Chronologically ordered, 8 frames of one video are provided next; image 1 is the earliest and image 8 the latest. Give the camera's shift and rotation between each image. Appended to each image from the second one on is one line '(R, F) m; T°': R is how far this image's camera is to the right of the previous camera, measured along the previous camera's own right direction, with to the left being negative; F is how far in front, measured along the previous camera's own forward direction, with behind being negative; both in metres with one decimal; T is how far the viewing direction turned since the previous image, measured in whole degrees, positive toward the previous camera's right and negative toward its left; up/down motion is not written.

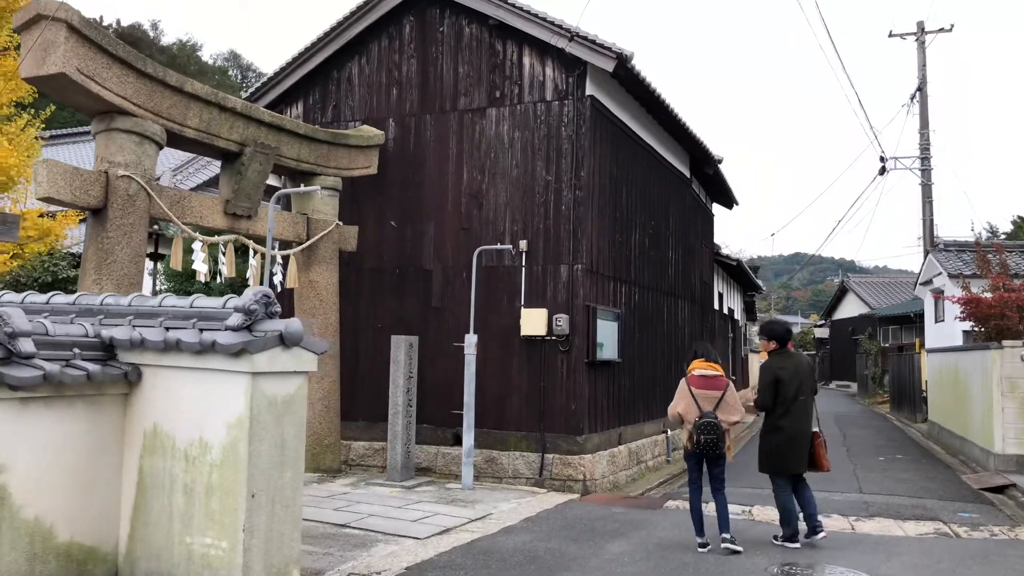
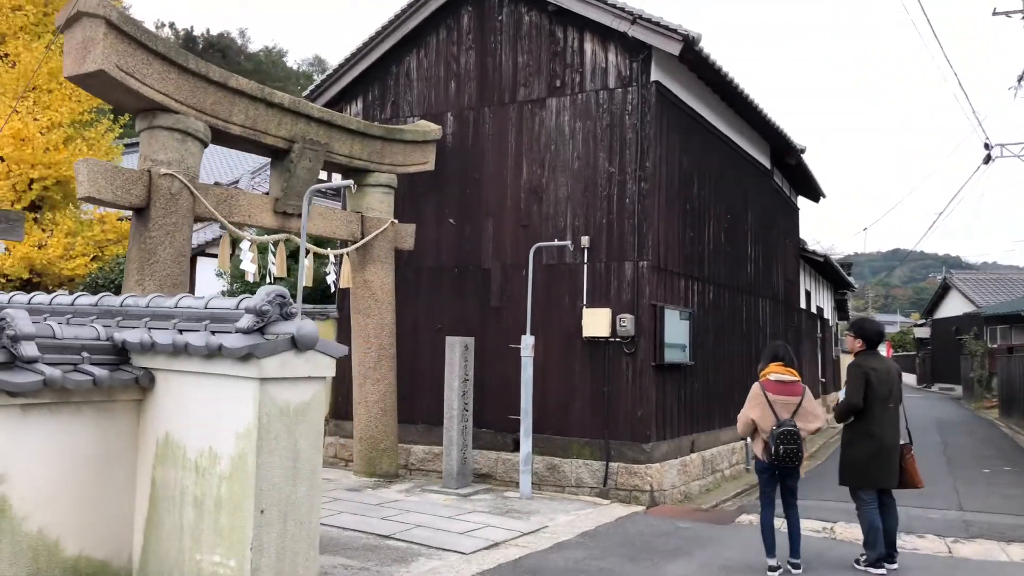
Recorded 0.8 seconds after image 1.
(+0.2, +0.4) m; -6°
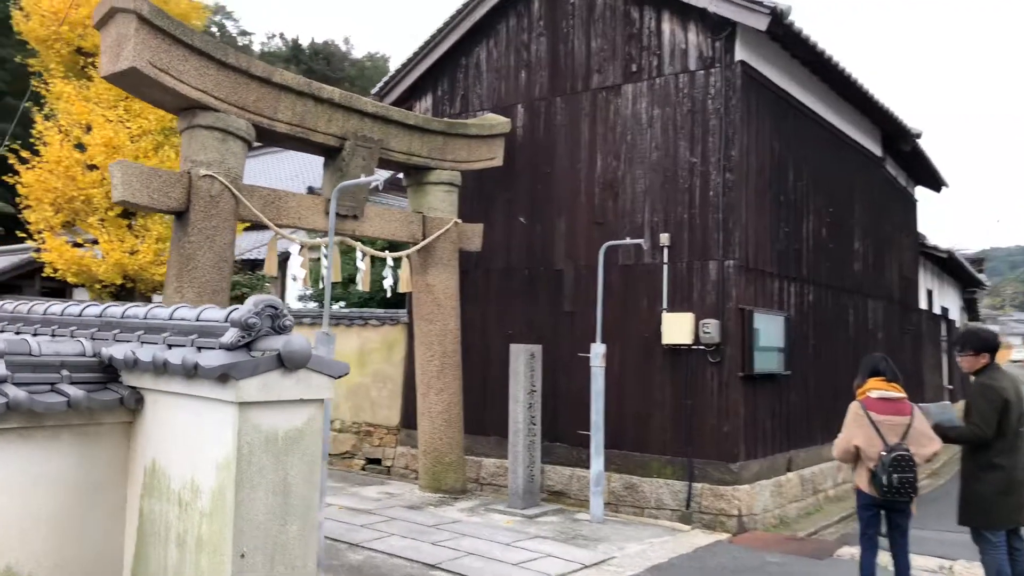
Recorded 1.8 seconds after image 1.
(+0.3, +0.6) m; -7°
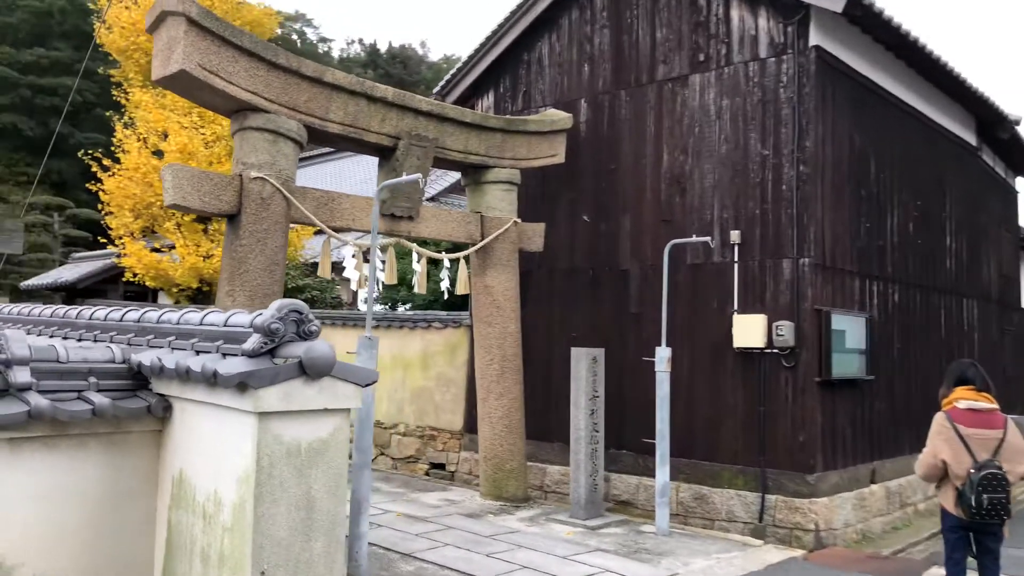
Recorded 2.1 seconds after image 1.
(+0.2, +0.2) m; -5°
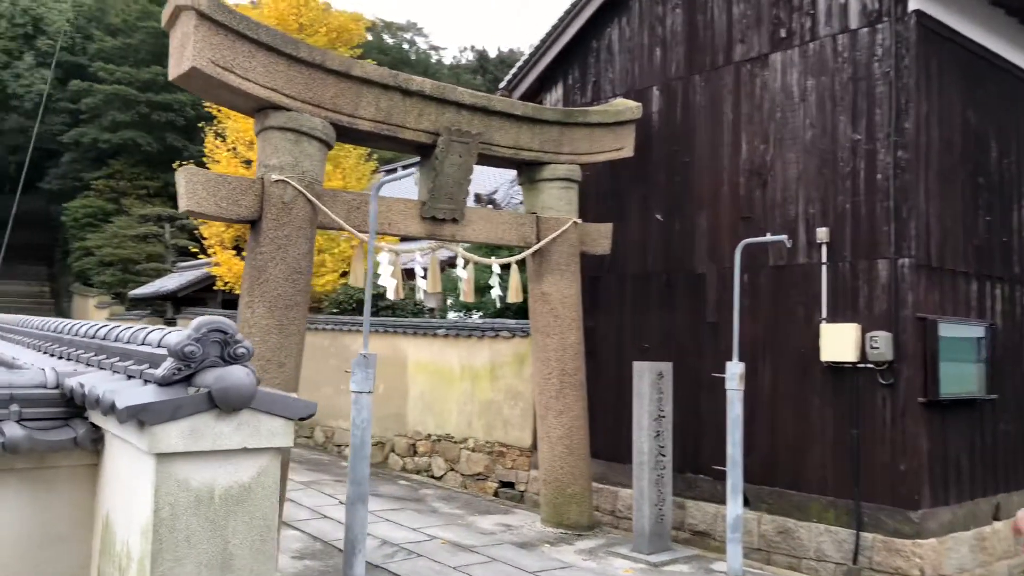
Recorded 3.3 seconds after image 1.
(+0.5, +0.6) m; -8°
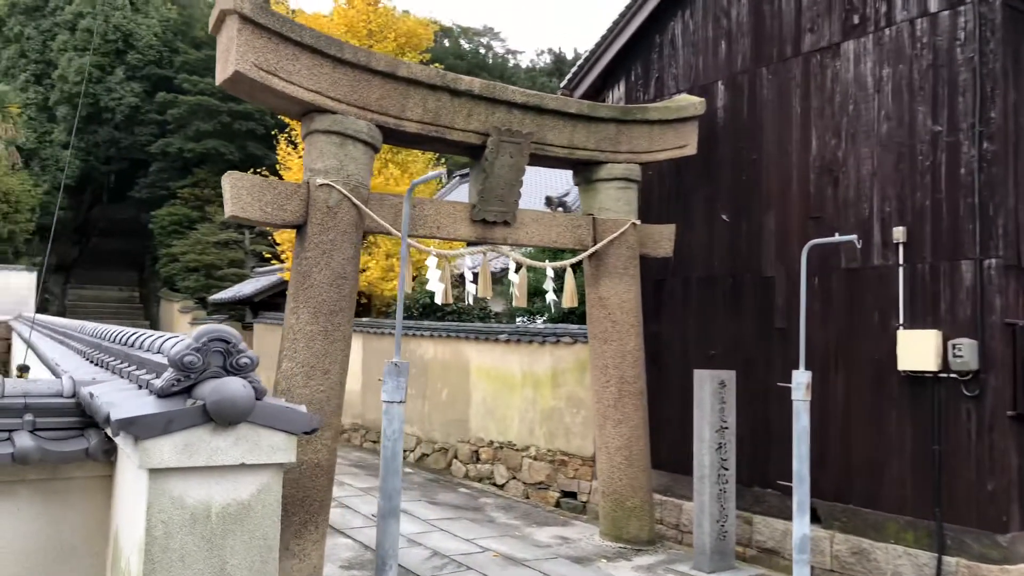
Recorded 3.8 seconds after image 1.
(+0.2, +0.2) m; -5°
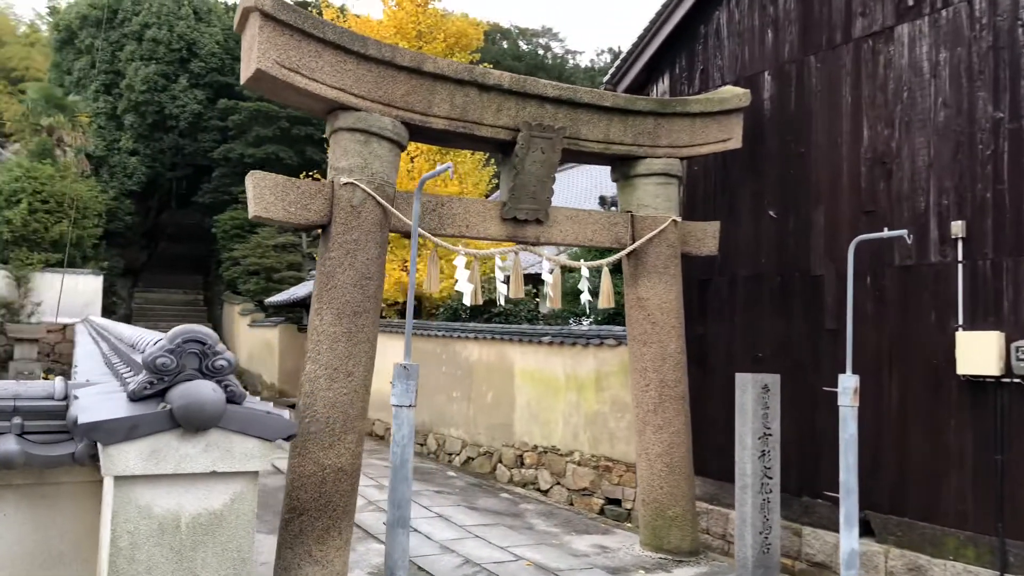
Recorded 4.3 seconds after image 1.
(+0.2, +0.2) m; -4°
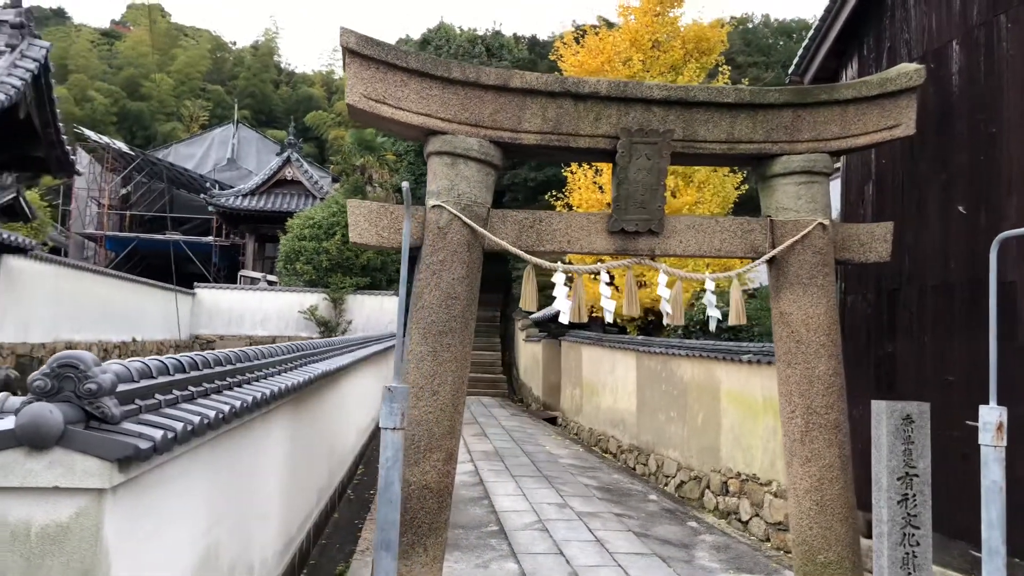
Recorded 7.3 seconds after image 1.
(+1.4, +0.5) m; -22°
